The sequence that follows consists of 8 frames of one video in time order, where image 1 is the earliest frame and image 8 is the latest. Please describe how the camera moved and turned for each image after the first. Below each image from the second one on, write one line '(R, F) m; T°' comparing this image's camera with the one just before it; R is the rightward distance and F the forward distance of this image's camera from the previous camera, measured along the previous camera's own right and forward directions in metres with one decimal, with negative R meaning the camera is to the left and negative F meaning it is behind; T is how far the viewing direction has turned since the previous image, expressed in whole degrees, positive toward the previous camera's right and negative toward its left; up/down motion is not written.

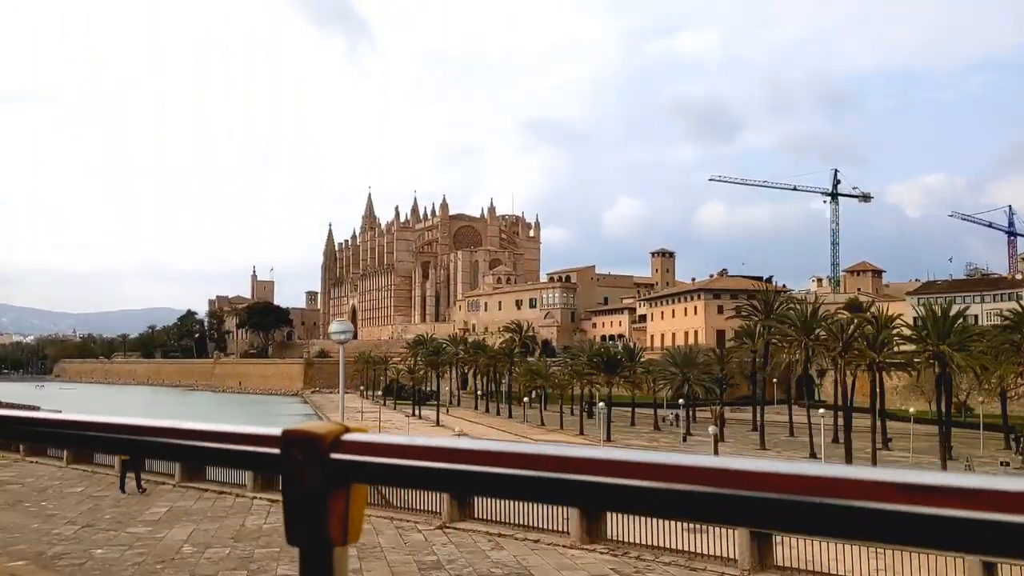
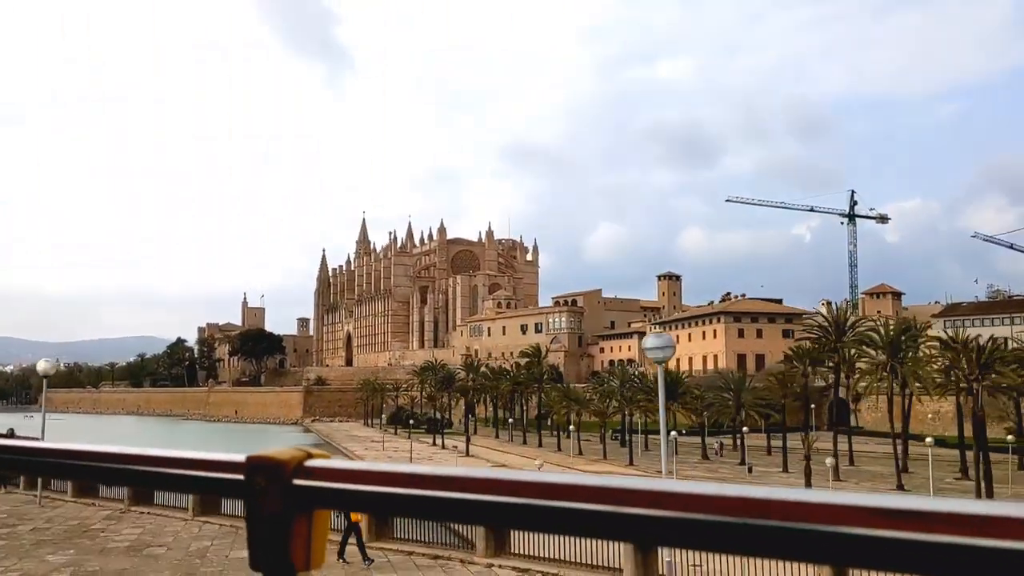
(-0.9, +0.6) m; +1°
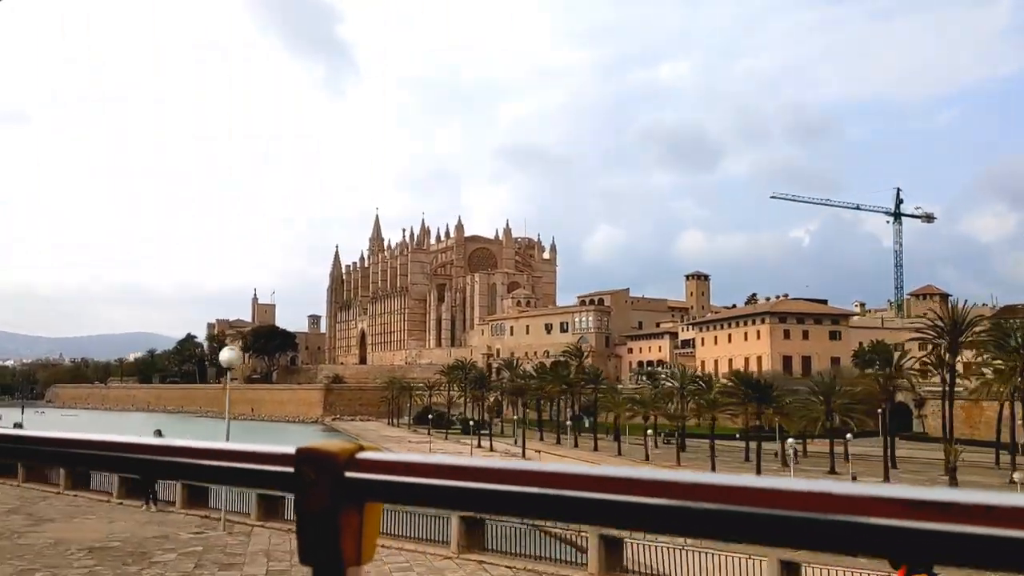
(-1.1, +0.7) m; 0°
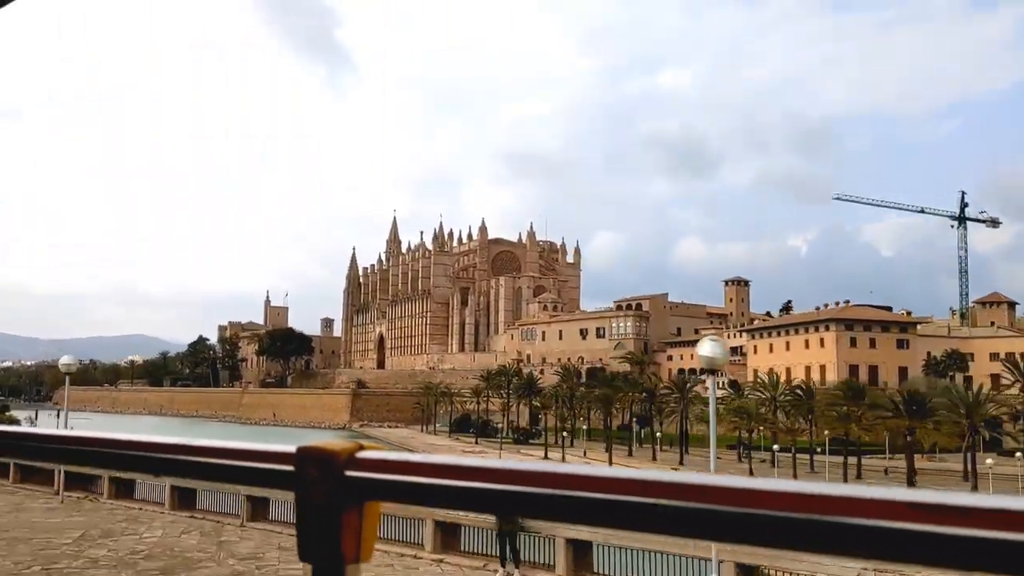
(-1.5, +1.0) m; 0°
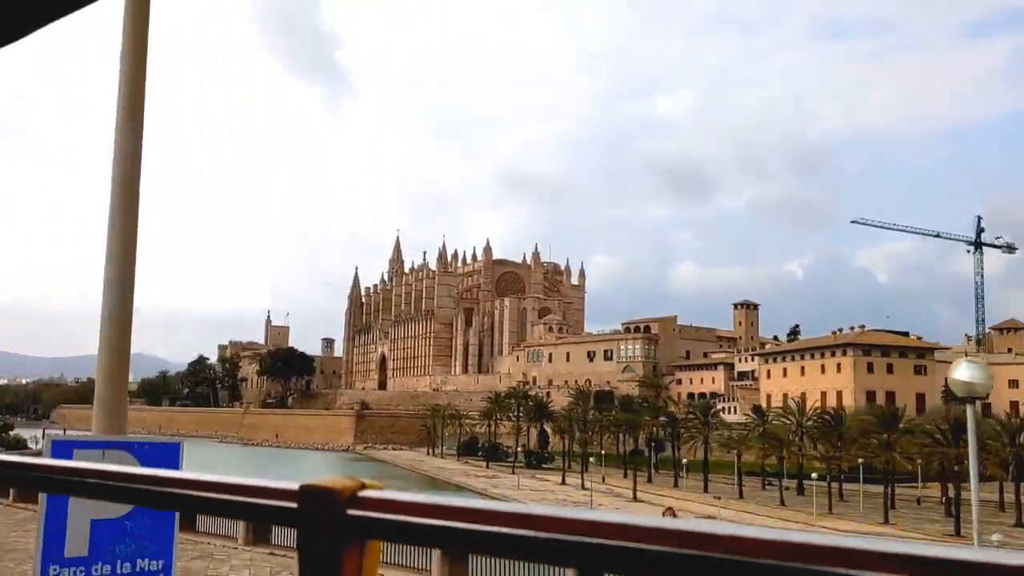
(-0.4, +0.3) m; 0°
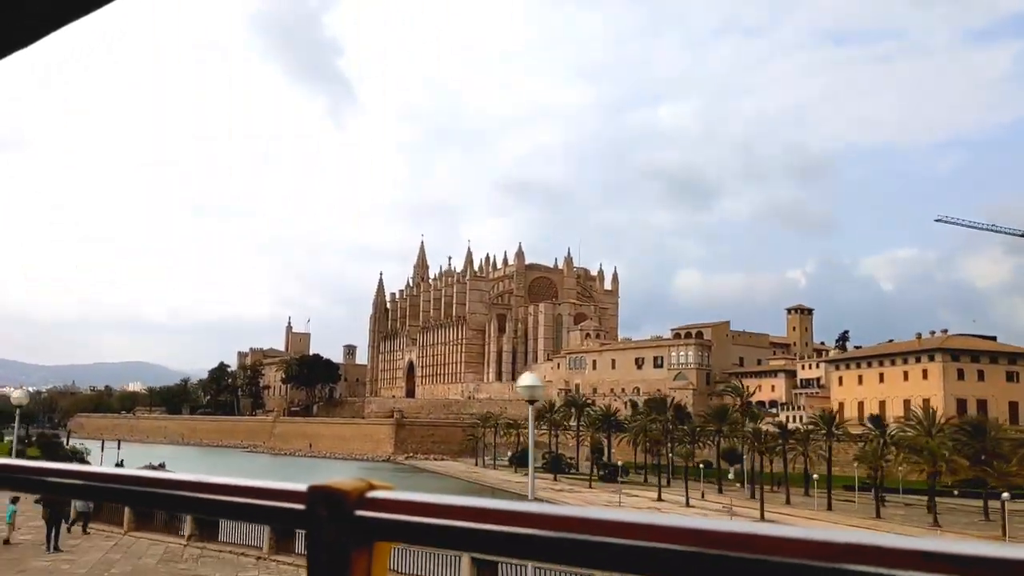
(-1.6, +1.2) m; 0°
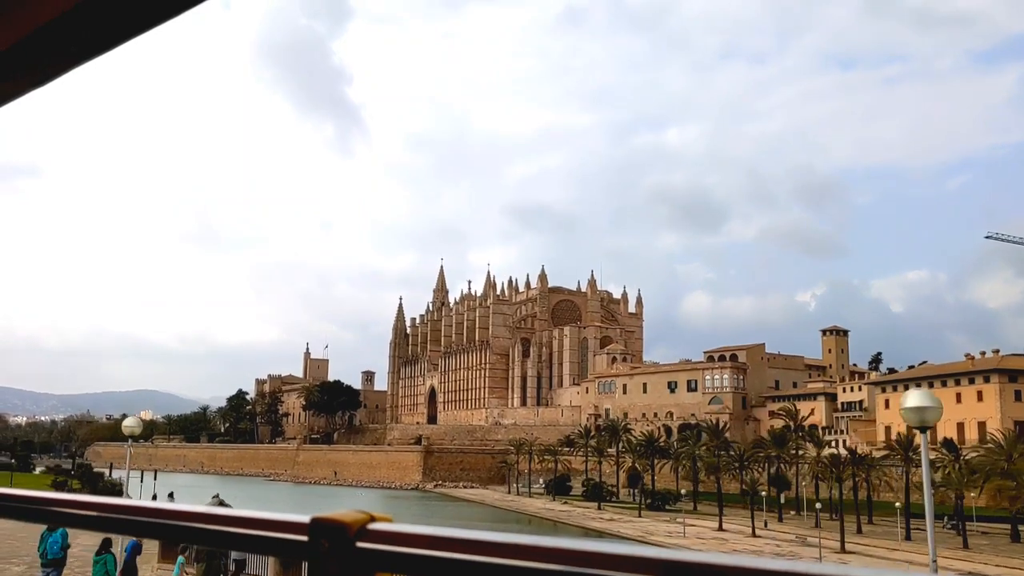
(-0.7, +0.5) m; -1°
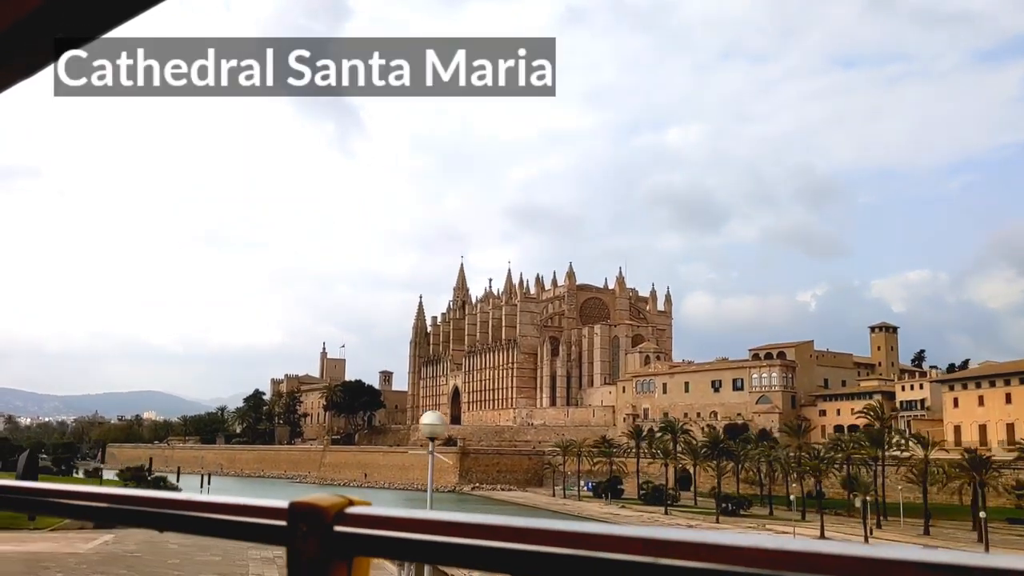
(-1.4, +1.0) m; 0°
